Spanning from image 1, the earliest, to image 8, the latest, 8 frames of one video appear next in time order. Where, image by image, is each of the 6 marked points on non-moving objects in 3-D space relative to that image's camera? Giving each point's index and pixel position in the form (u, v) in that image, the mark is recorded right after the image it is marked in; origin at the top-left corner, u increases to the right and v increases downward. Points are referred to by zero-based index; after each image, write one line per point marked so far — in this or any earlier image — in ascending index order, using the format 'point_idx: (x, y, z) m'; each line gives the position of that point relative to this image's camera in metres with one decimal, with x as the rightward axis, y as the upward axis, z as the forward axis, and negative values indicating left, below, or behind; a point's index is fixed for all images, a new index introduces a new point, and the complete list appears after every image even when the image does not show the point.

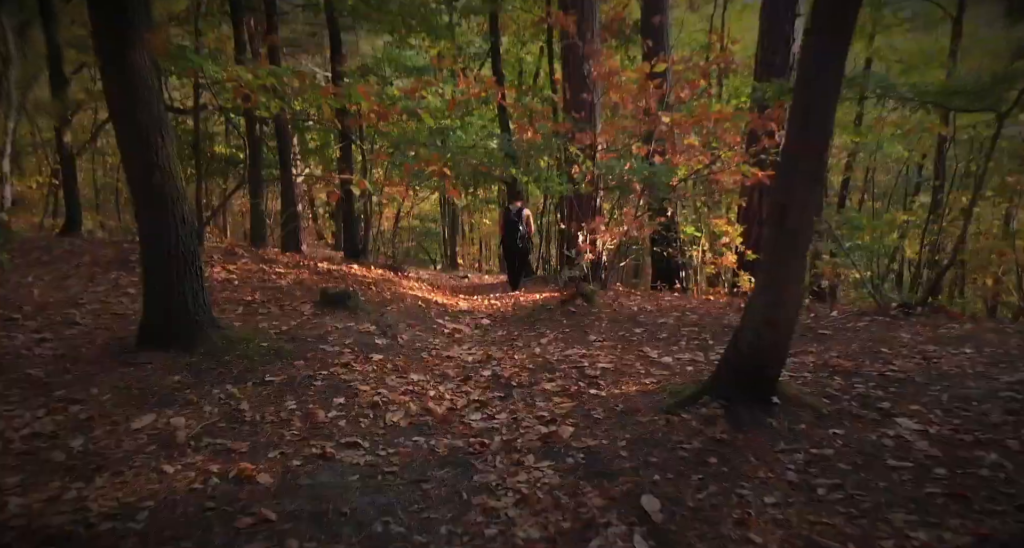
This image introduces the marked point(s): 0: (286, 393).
0: (-1.5, -0.8, +4.0) m
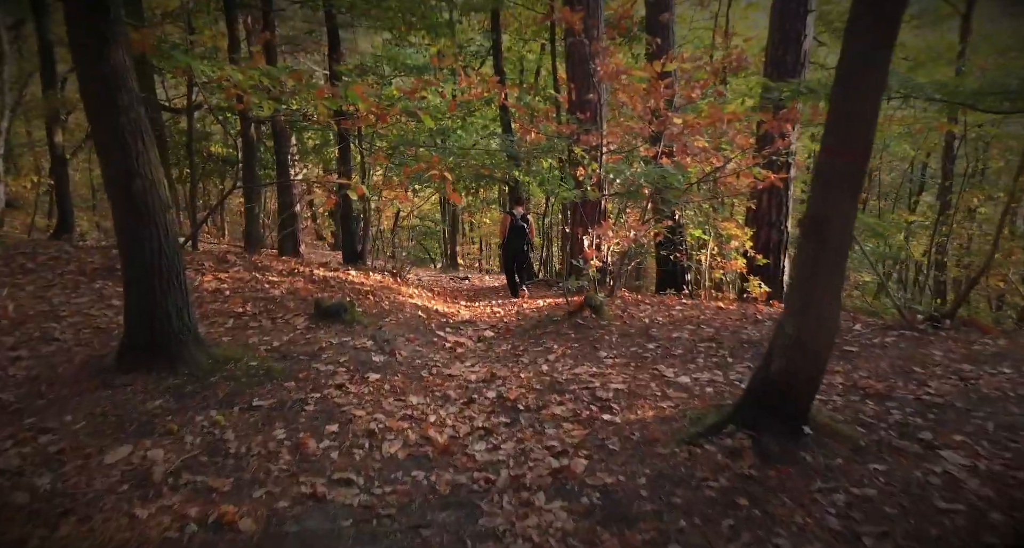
0: (-1.5, -0.9, +3.7) m
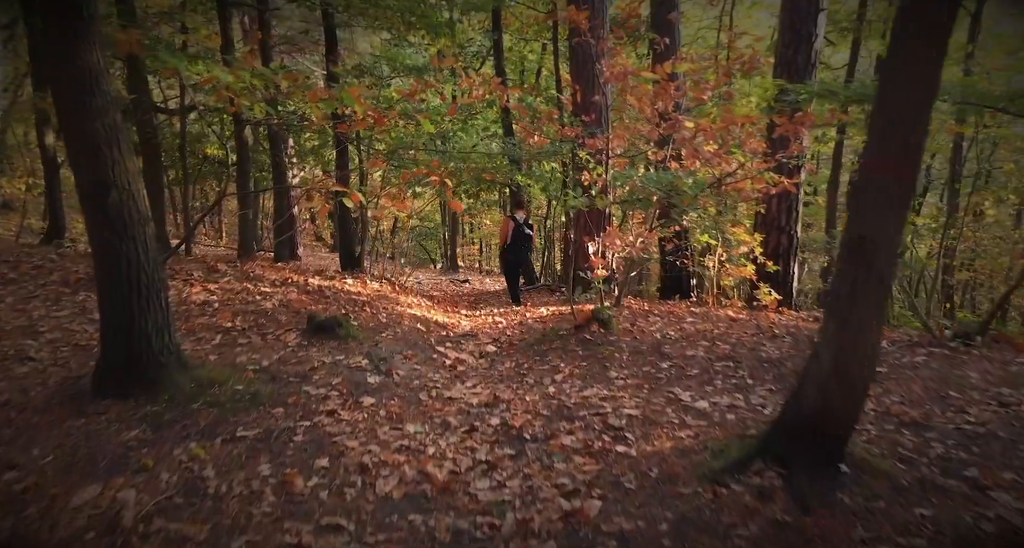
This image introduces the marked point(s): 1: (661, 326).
0: (-1.4, -1.0, +3.4) m
1: (+1.5, -0.5, +5.8) m
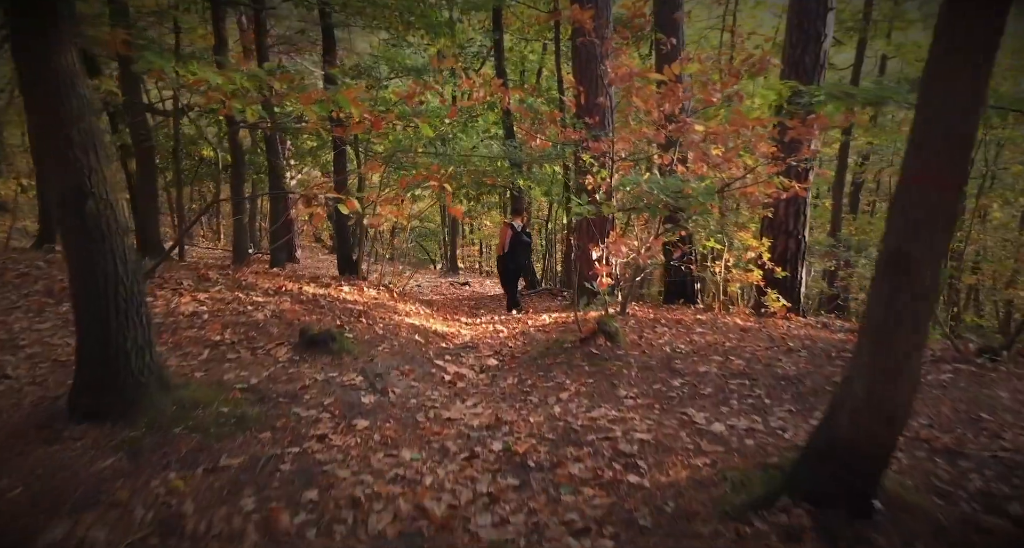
0: (-1.4, -1.1, +3.2) m
1: (+1.5, -0.6, +5.5) m
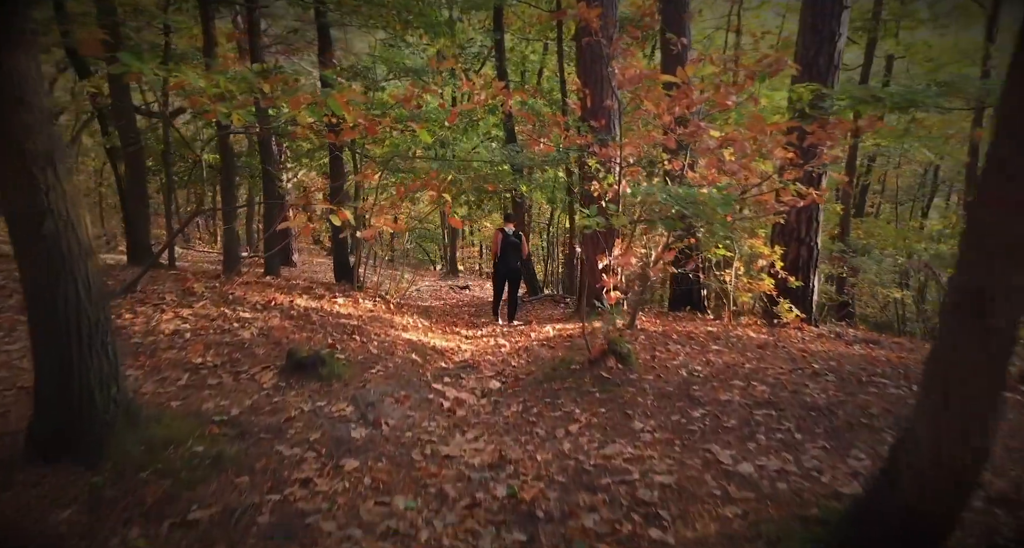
0: (-1.4, -1.3, +2.8) m
1: (+1.5, -0.7, +5.2) m
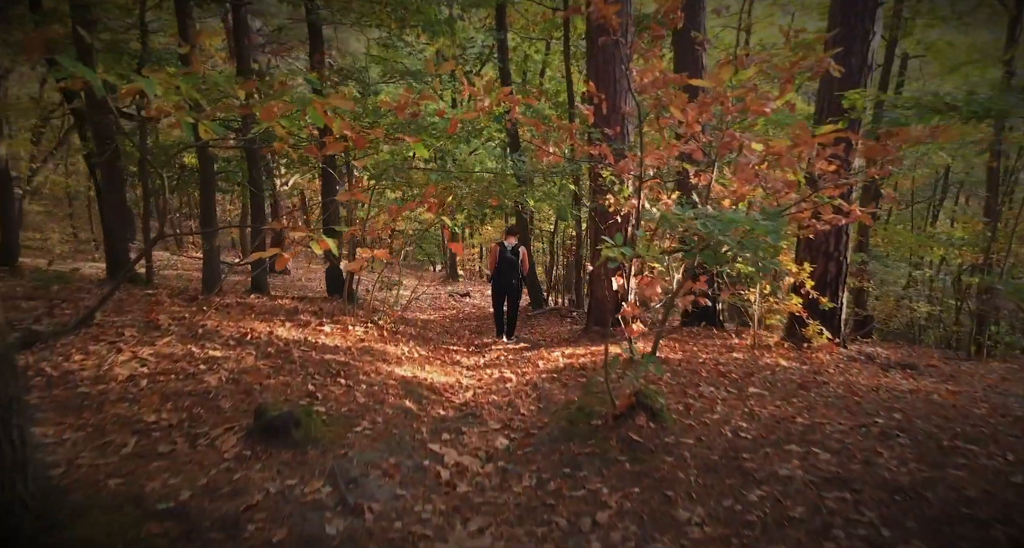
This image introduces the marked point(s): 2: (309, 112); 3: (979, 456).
0: (-1.3, -1.5, +2.0) m
1: (+1.6, -1.0, +4.4) m
2: (-1.6, +1.3, +4.7) m
3: (+2.9, -1.1, +3.6) m
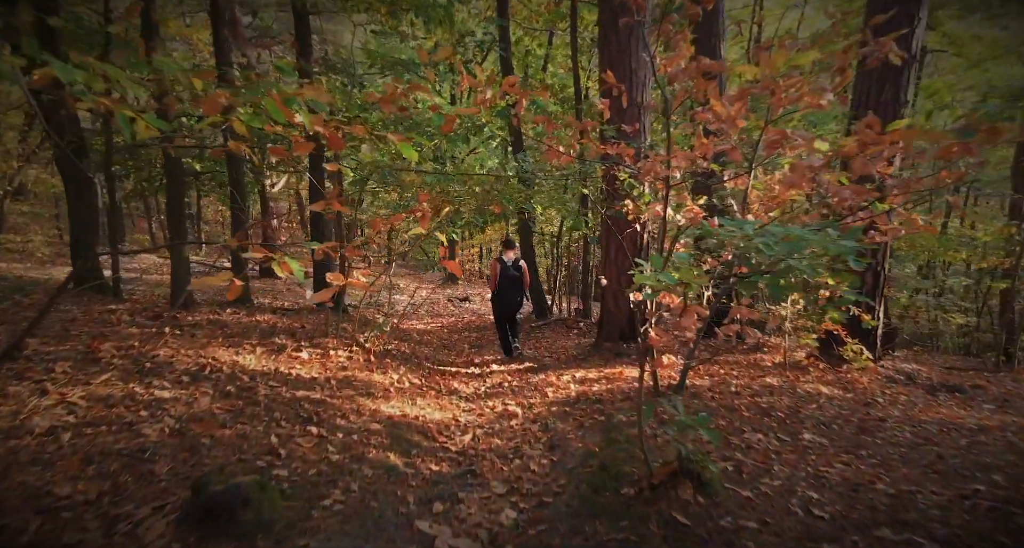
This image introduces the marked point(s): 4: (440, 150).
0: (-1.3, -1.7, +1.2) m
1: (+1.6, -1.2, +3.6) m
2: (-1.5, +1.1, +3.8) m
3: (+2.9, -1.3, +2.8) m
4: (-0.9, +1.5, +7.2) m
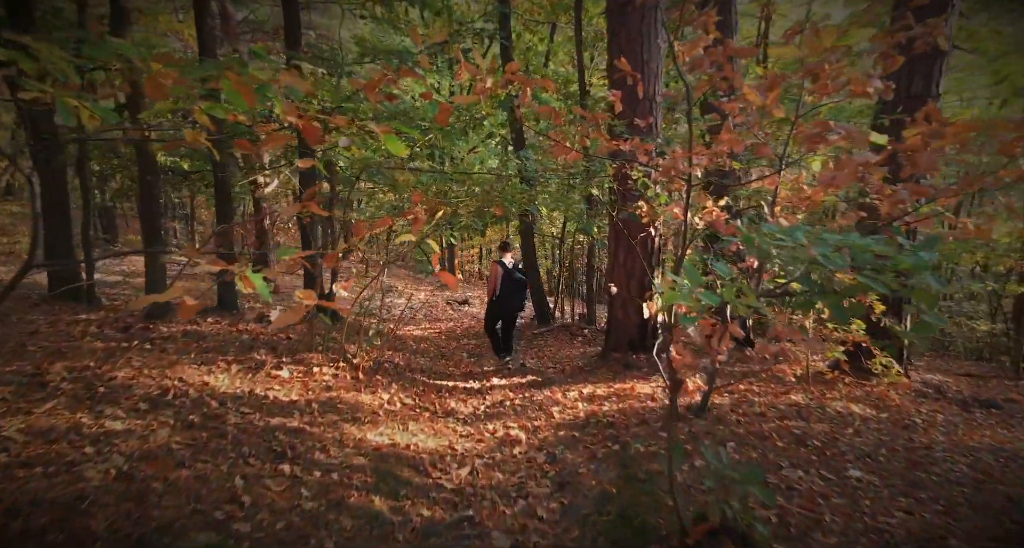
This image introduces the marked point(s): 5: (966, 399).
0: (-1.2, -1.8, +0.6) m
1: (+1.7, -1.3, +3.0) m
2: (-1.5, +1.0, +3.3) m
3: (+2.9, -1.4, +2.2) m
4: (-0.8, +1.5, +6.6) m
5: (+5.6, -1.5, +7.3) m
